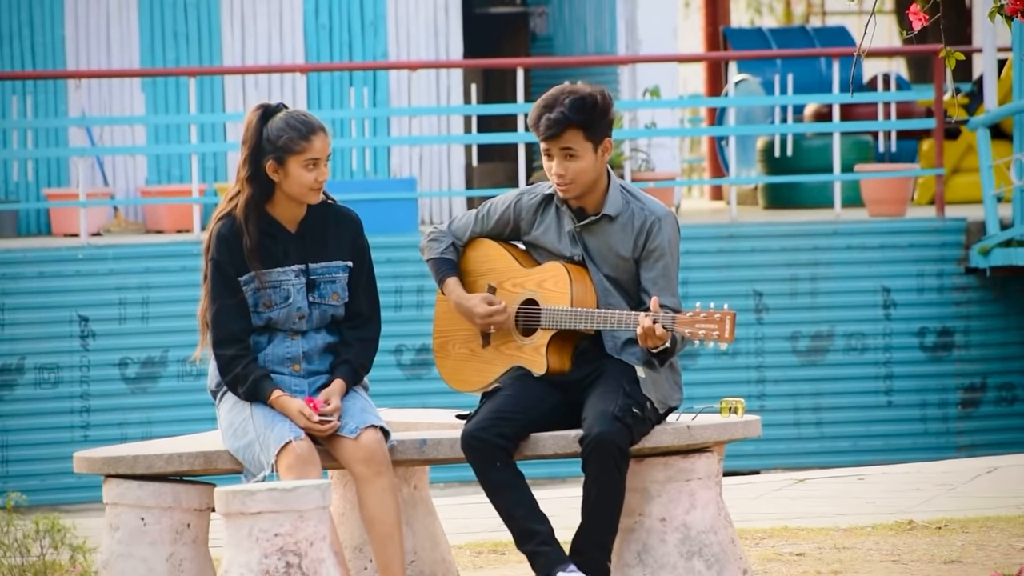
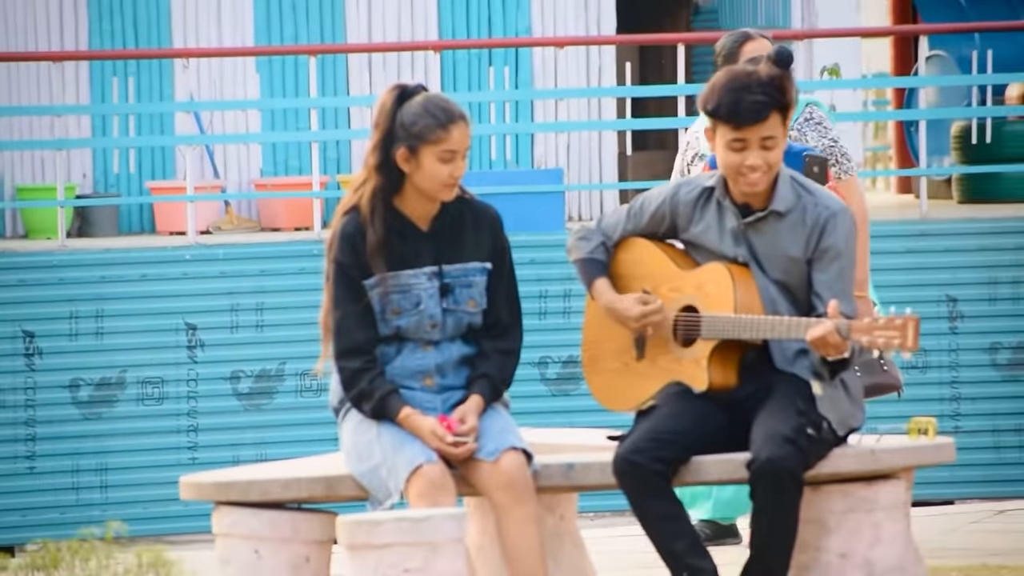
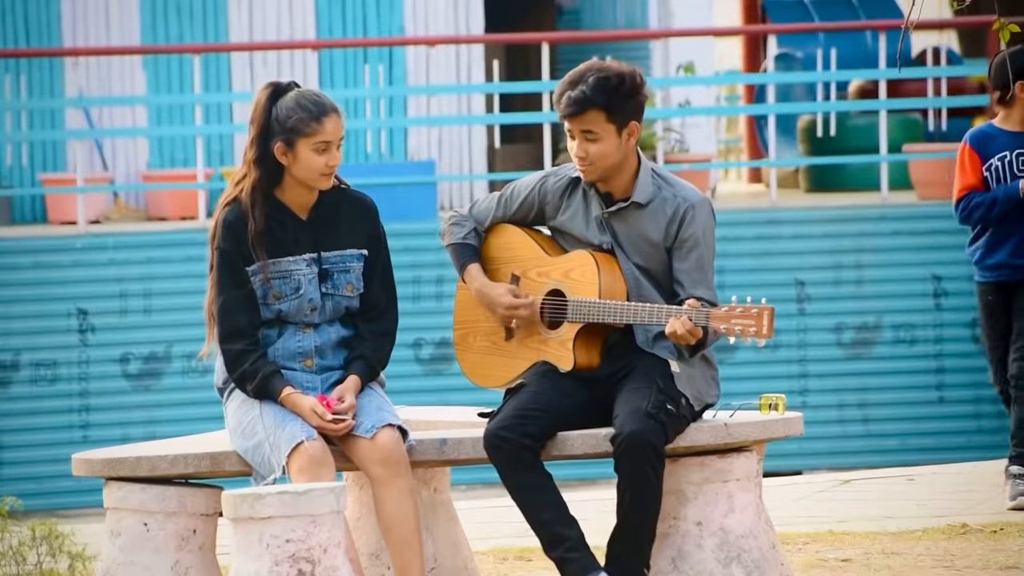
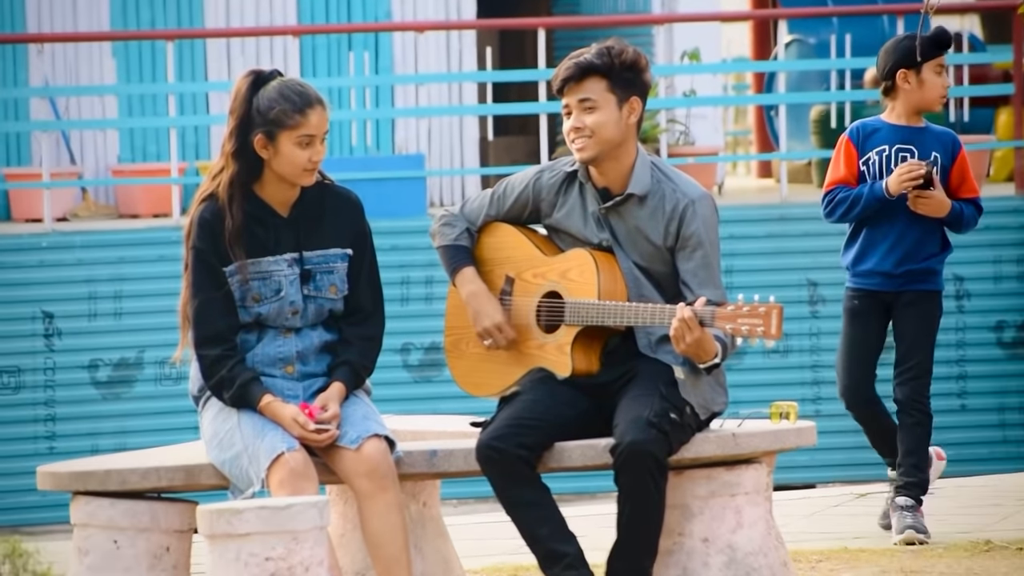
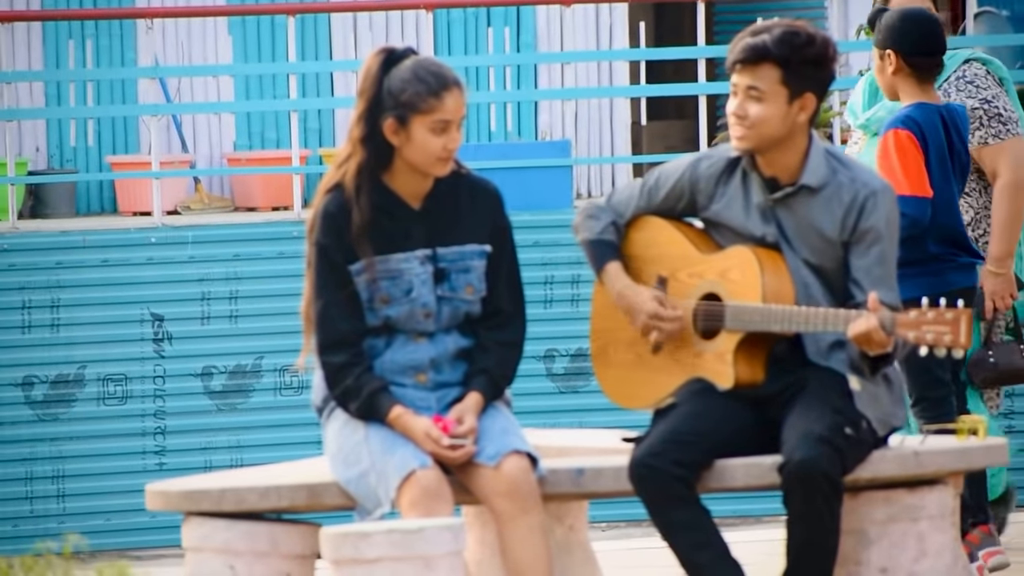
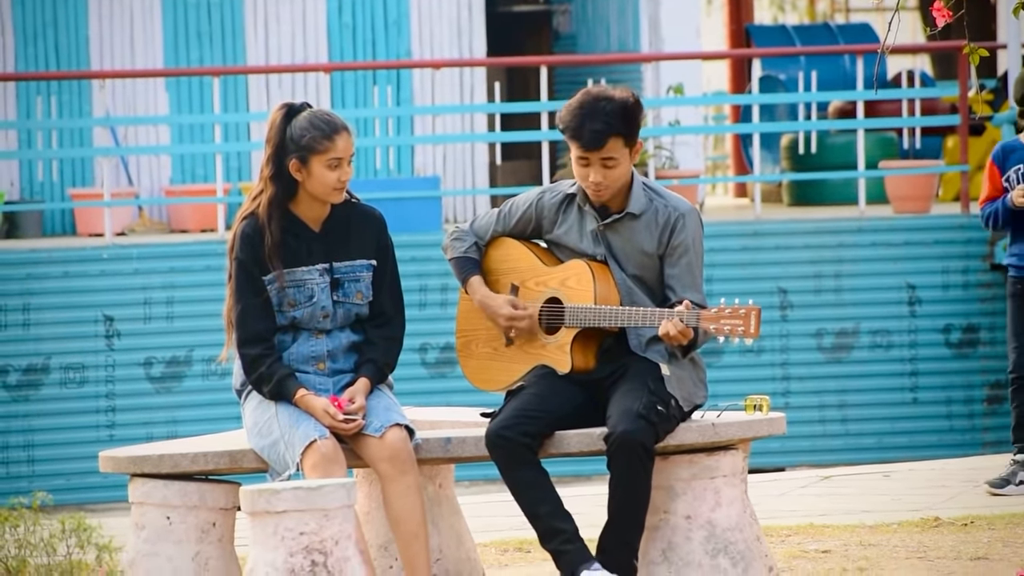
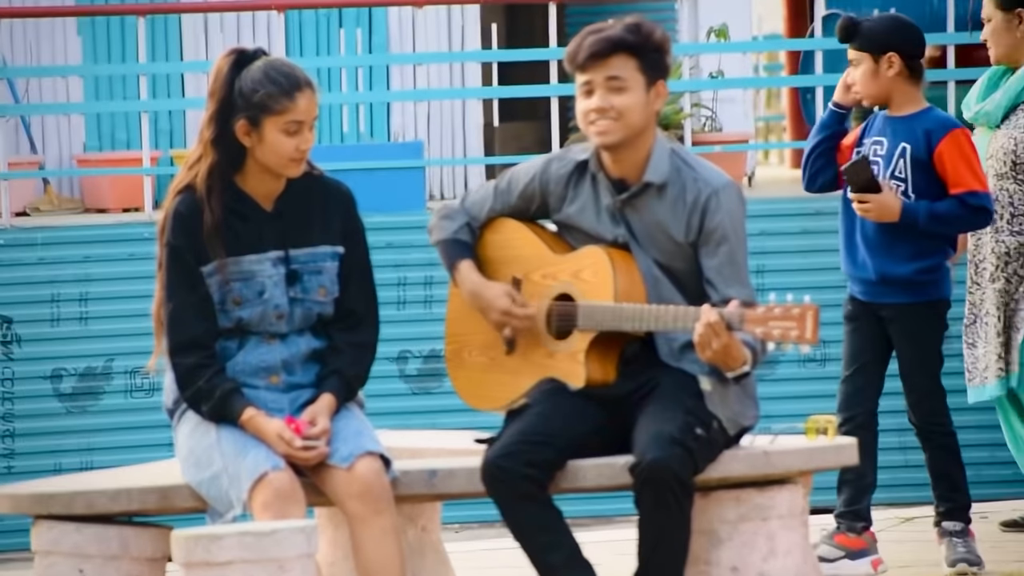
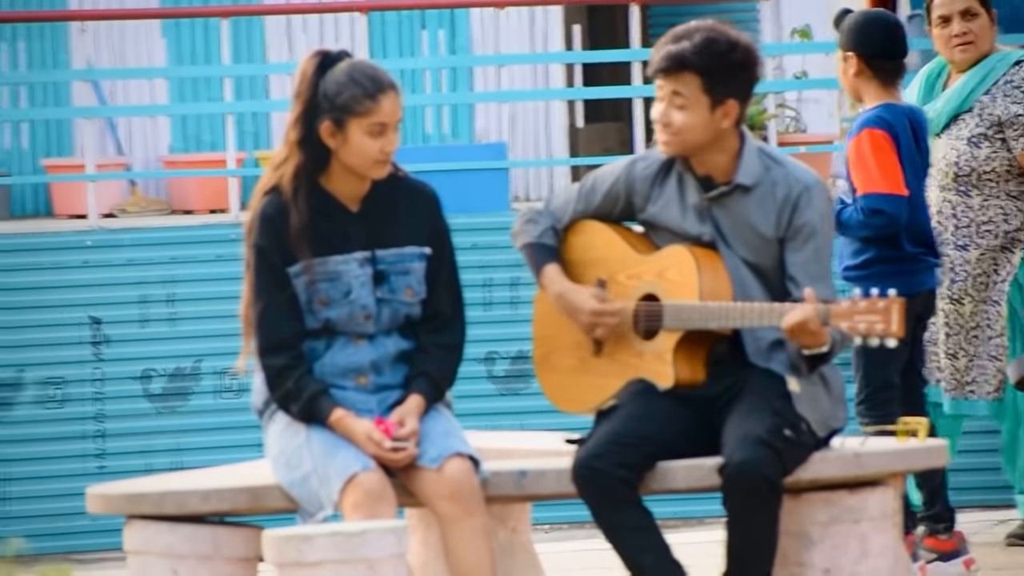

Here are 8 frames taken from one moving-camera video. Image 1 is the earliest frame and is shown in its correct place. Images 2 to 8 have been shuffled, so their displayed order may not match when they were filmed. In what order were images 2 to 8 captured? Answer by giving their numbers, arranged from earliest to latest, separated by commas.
6, 3, 4, 7, 8, 5, 2
